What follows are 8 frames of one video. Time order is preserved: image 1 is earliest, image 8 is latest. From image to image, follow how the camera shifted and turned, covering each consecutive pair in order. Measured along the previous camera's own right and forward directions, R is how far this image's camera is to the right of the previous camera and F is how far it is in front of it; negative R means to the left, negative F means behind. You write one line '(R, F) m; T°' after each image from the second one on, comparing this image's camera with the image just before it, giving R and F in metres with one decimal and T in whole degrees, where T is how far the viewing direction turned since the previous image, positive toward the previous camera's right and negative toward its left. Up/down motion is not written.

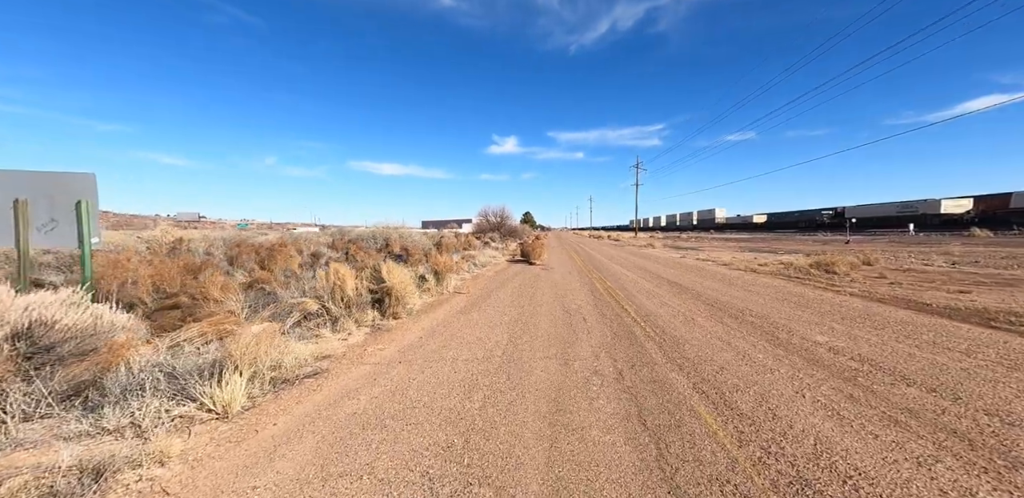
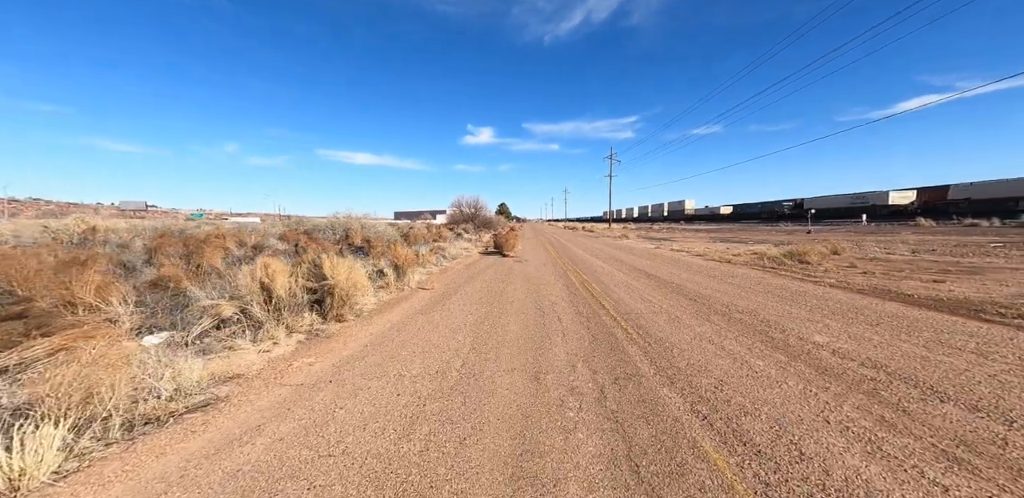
(+0.2, +0.9) m; +4°
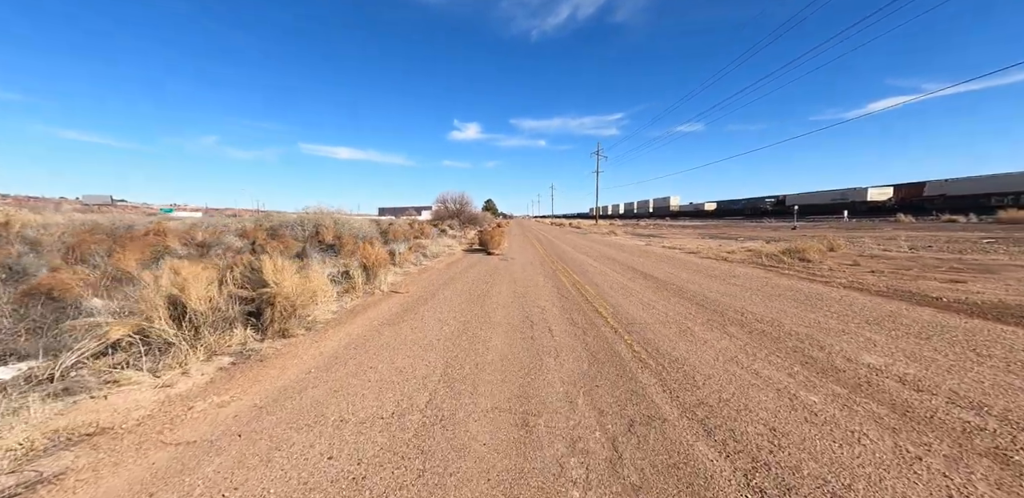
(+0.1, +1.0) m; +2°
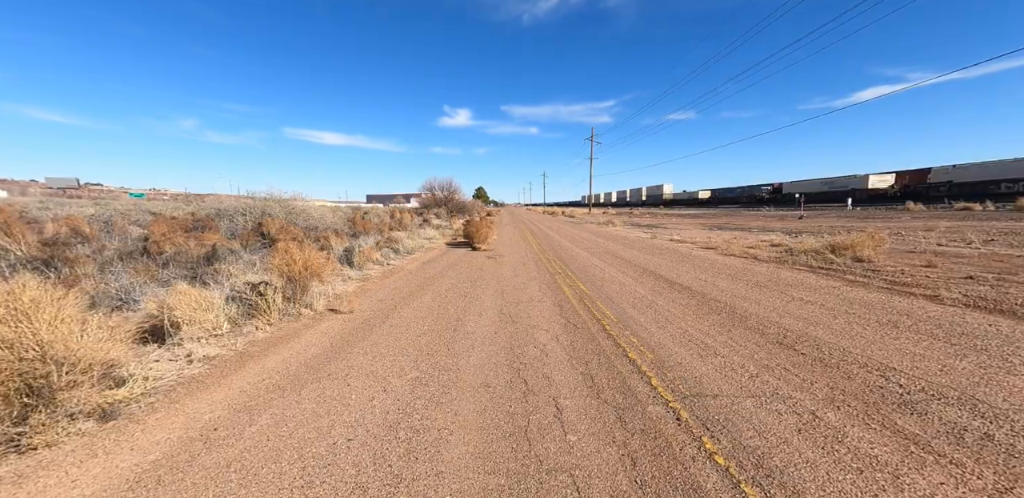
(+0.1, +2.6) m; +1°
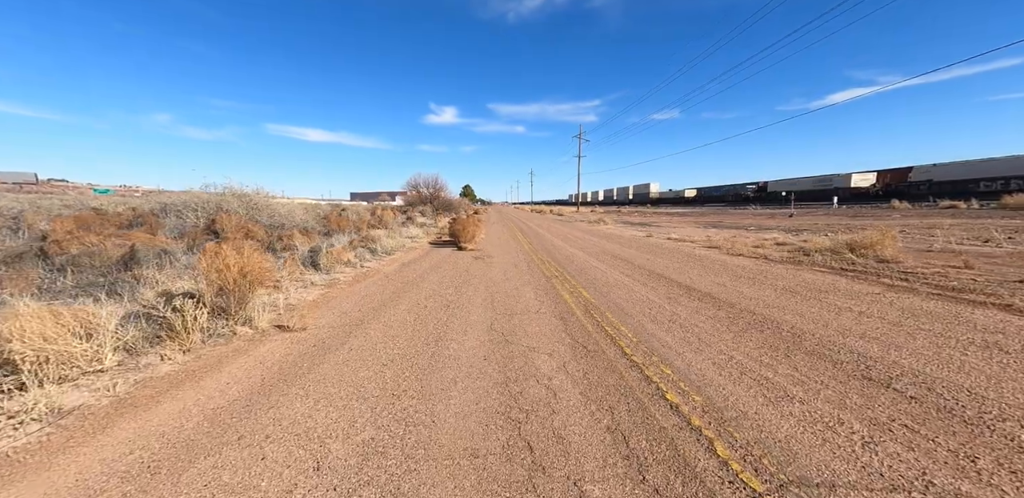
(-0.1, +1.3) m; +2°
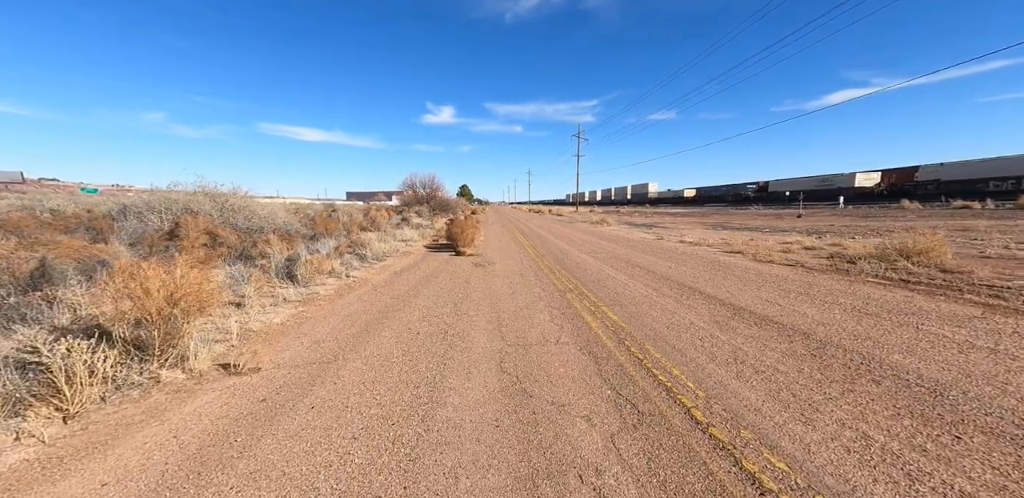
(-0.2, +1.4) m; 0°
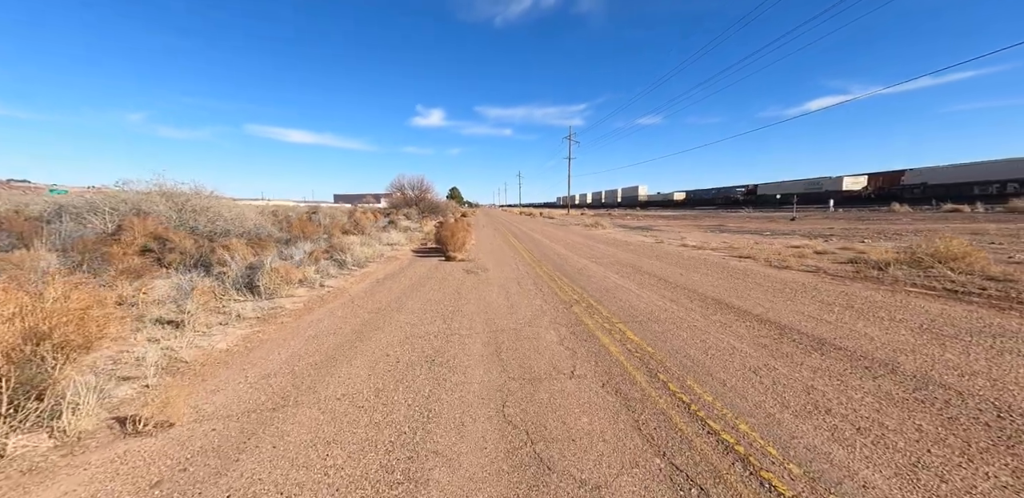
(-0.2, +1.1) m; +2°
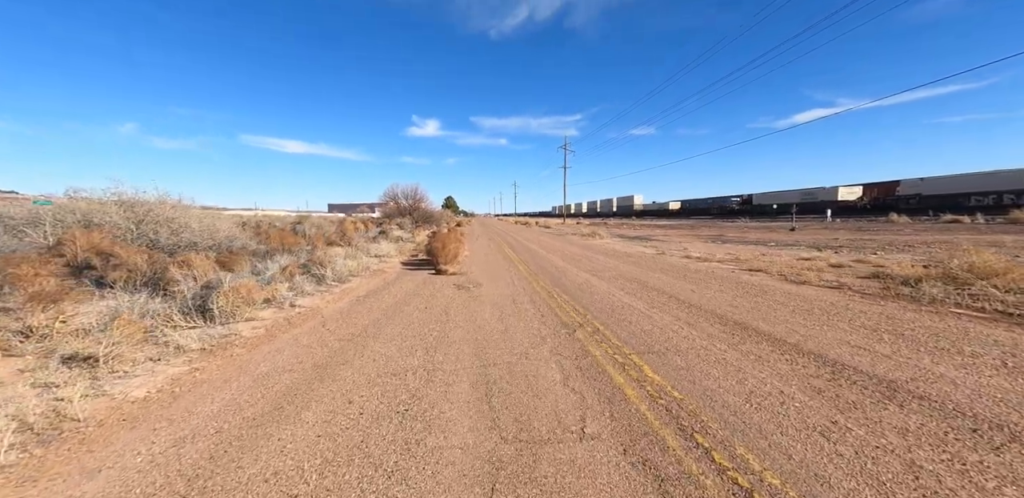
(0.0, +1.0) m; +1°
